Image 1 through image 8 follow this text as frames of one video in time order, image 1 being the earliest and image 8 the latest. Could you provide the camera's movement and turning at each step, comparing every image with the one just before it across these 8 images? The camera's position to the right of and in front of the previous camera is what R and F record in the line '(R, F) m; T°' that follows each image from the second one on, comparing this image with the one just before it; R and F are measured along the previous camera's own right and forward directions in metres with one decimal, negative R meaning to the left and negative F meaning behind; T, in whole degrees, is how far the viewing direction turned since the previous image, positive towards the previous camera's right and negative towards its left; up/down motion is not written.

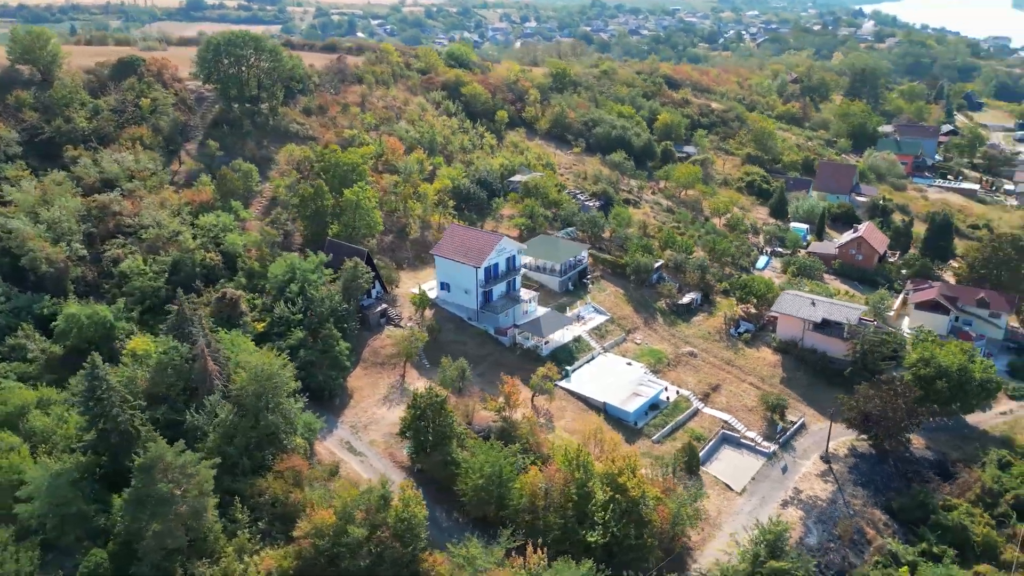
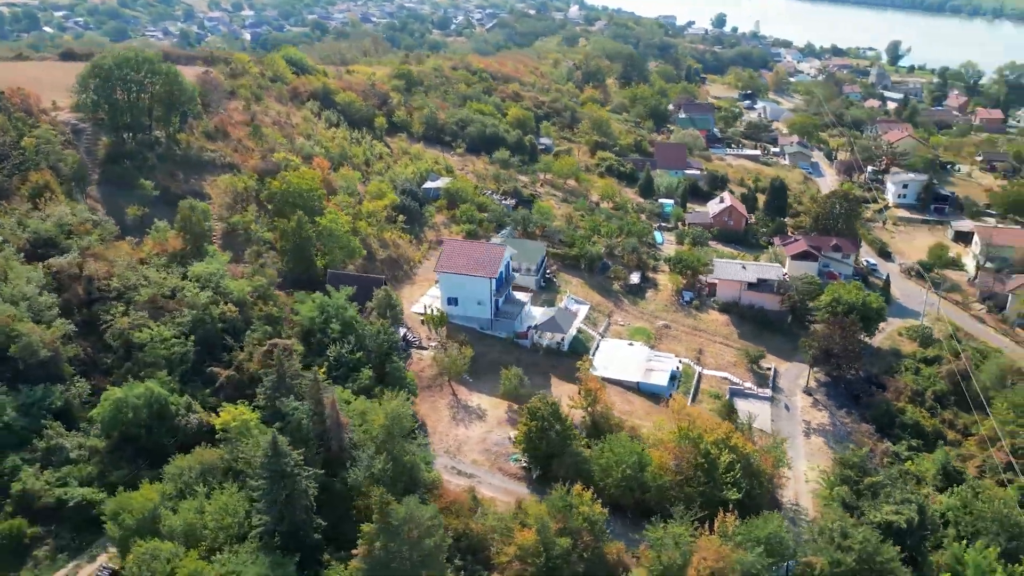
(-4.1, +0.2) m; +20°
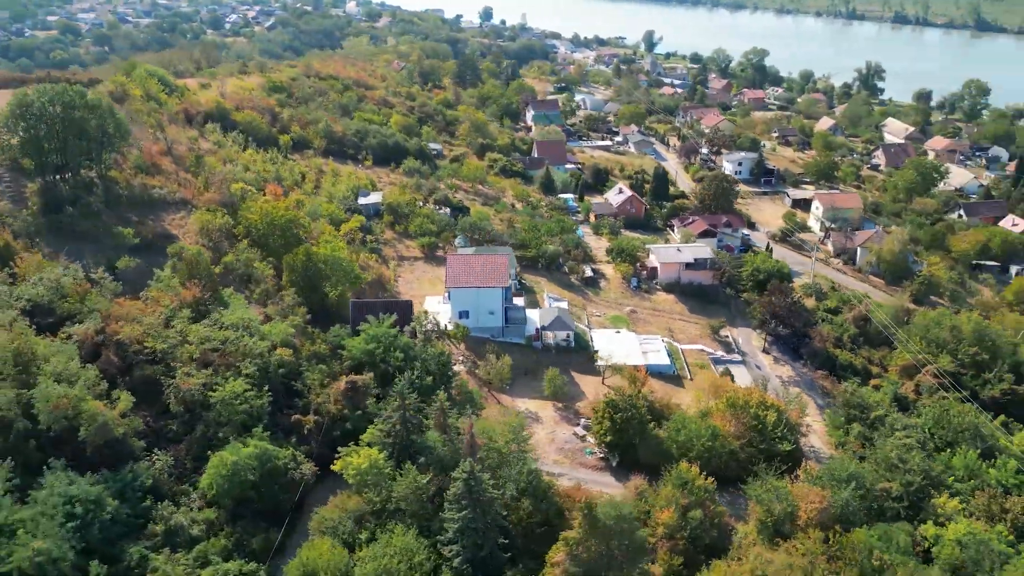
(-3.5, 0.0) m; +16°
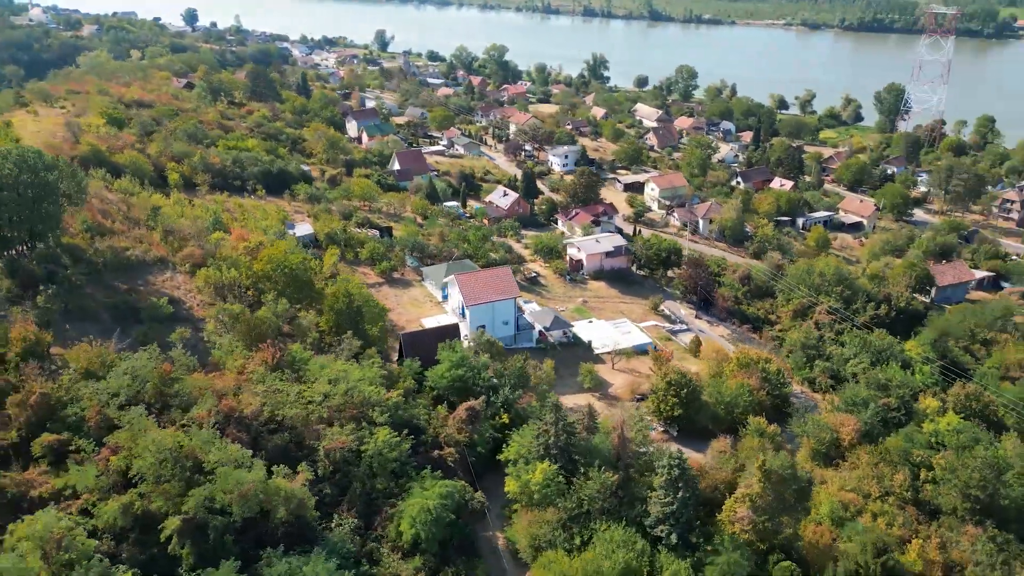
(-4.4, +0.1) m; +20°
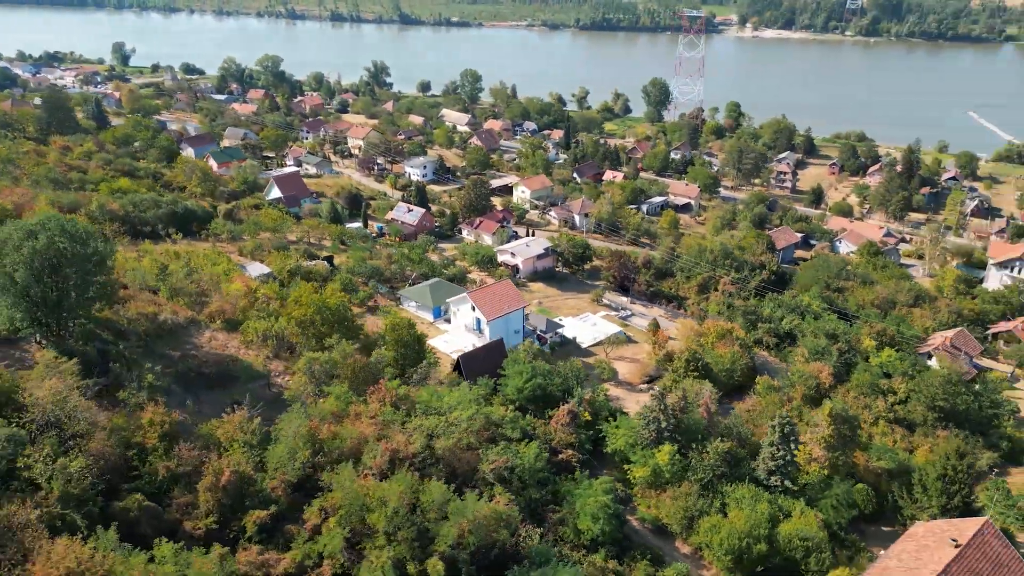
(-4.1, -0.1) m; +18°
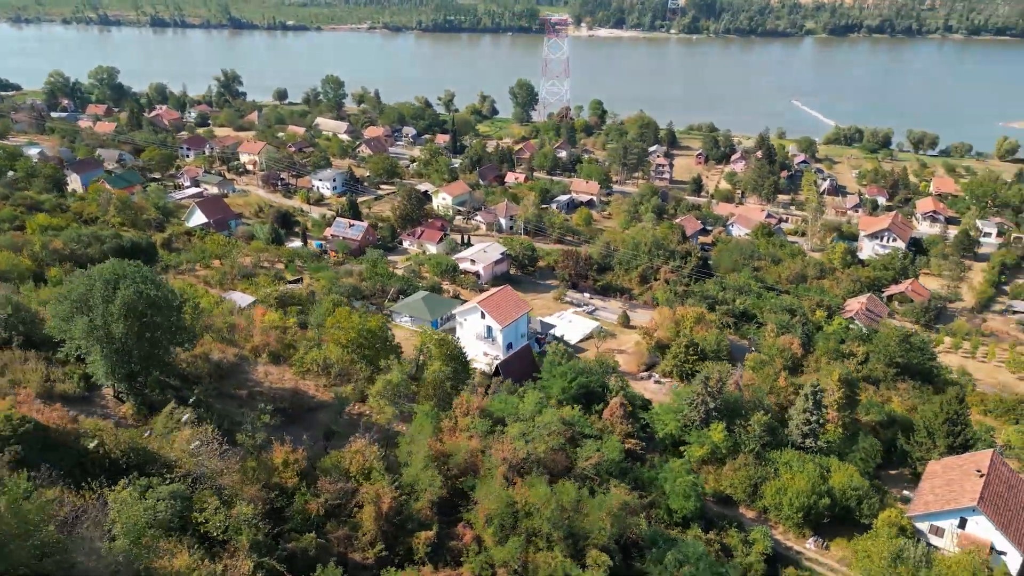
(-2.8, -0.2) m; +11°
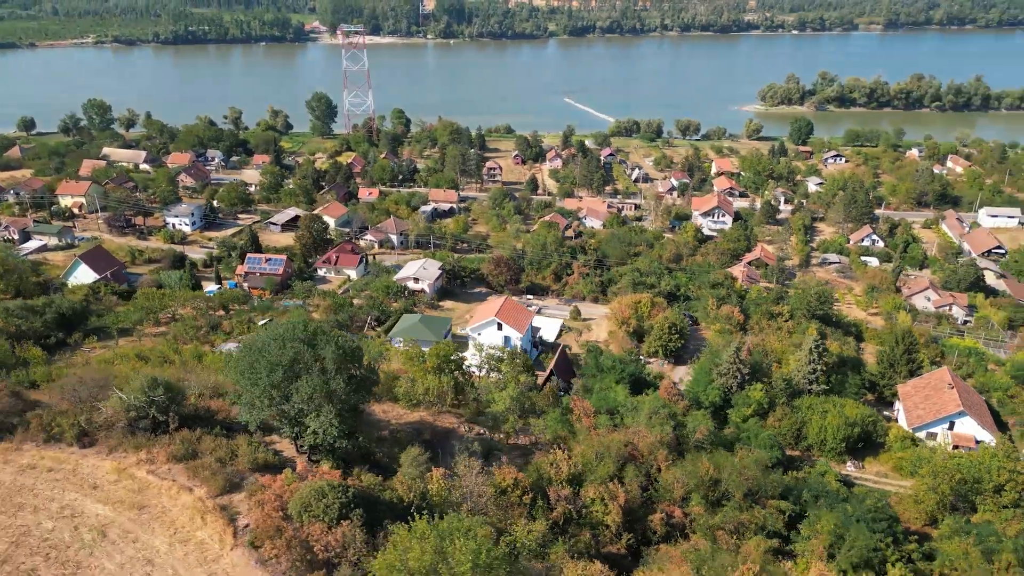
(-4.4, -0.1) m; +18°
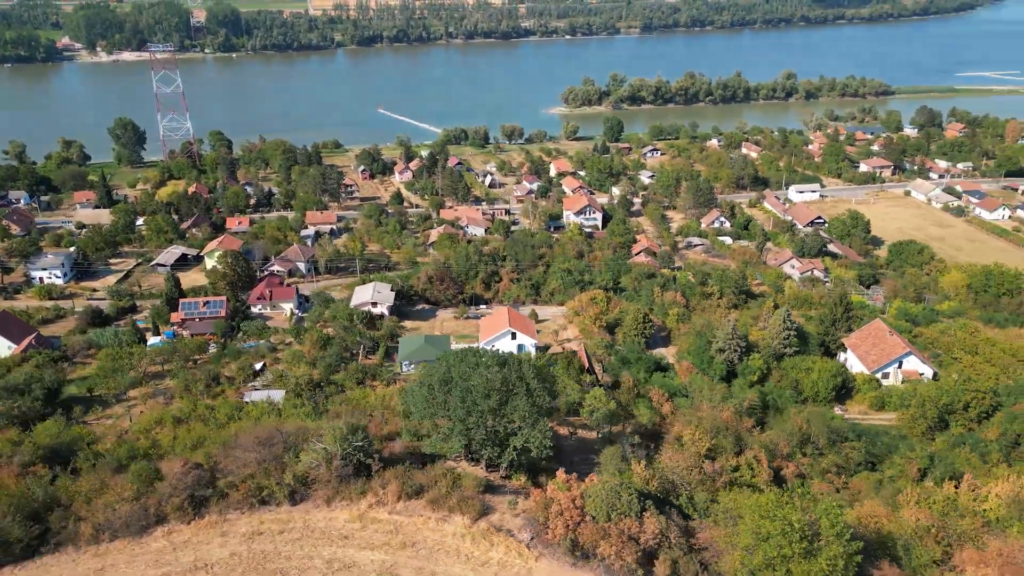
(-4.1, -0.2) m; +15°
